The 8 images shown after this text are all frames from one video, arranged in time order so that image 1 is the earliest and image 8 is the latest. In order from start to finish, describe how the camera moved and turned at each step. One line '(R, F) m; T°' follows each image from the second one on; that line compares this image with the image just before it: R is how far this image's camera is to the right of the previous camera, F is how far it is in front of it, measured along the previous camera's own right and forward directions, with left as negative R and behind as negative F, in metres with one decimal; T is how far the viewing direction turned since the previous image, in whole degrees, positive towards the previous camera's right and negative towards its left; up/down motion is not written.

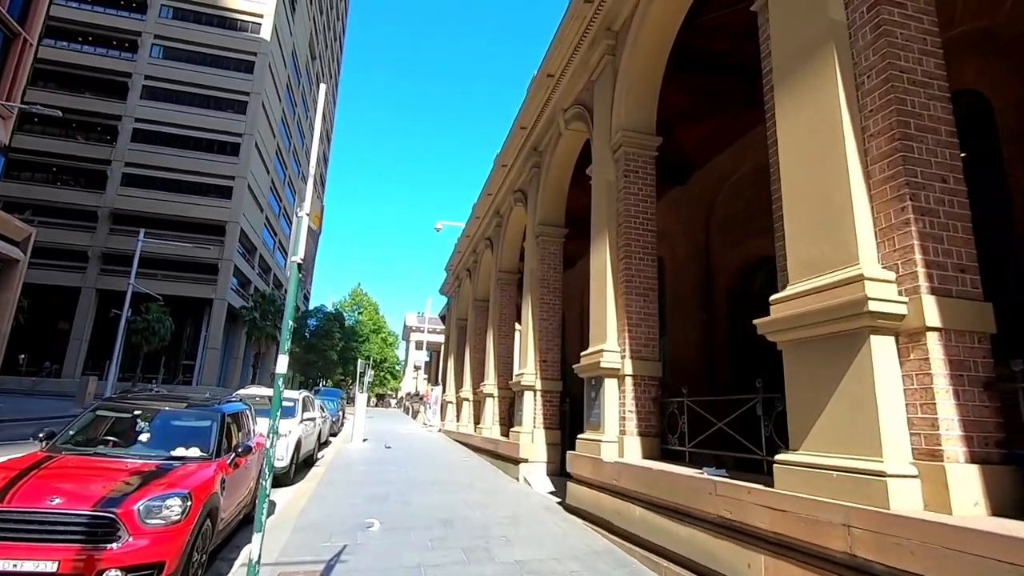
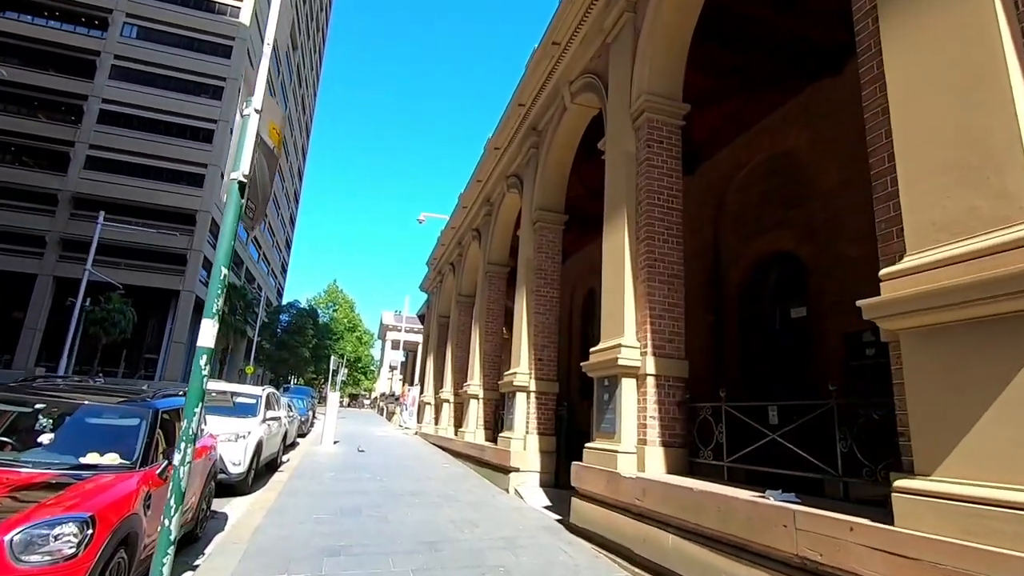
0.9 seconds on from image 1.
(-0.3, +1.1) m; +2°
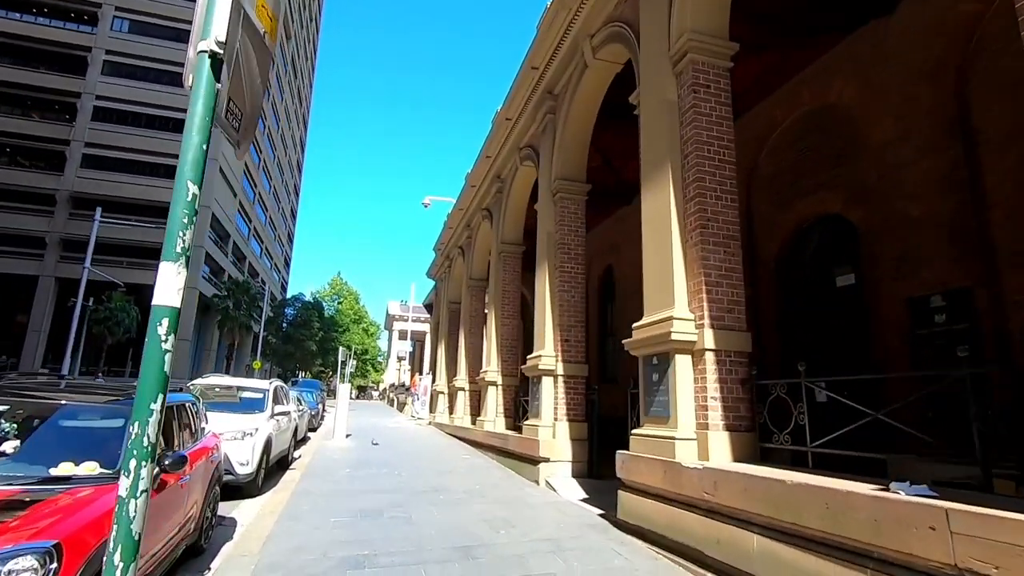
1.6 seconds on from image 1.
(-0.3, +0.8) m; 0°
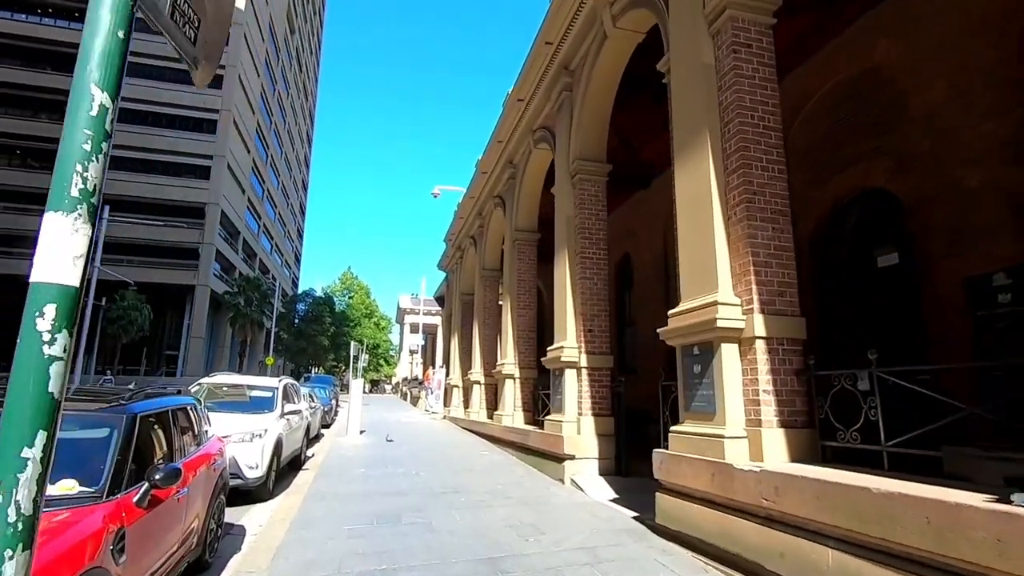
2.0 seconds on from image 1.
(-0.1, +0.5) m; -1°
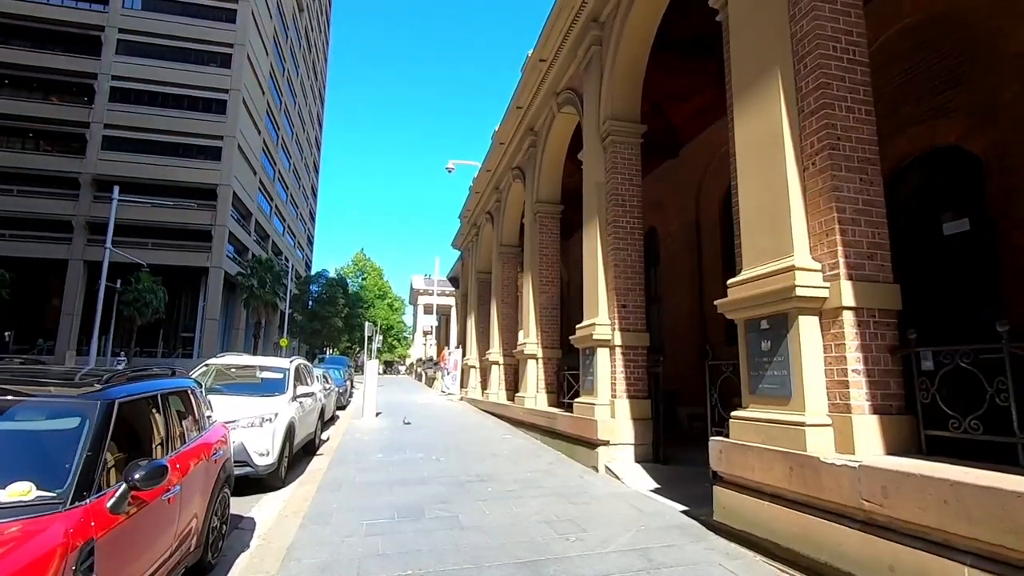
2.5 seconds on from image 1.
(-0.2, +0.7) m; -1°
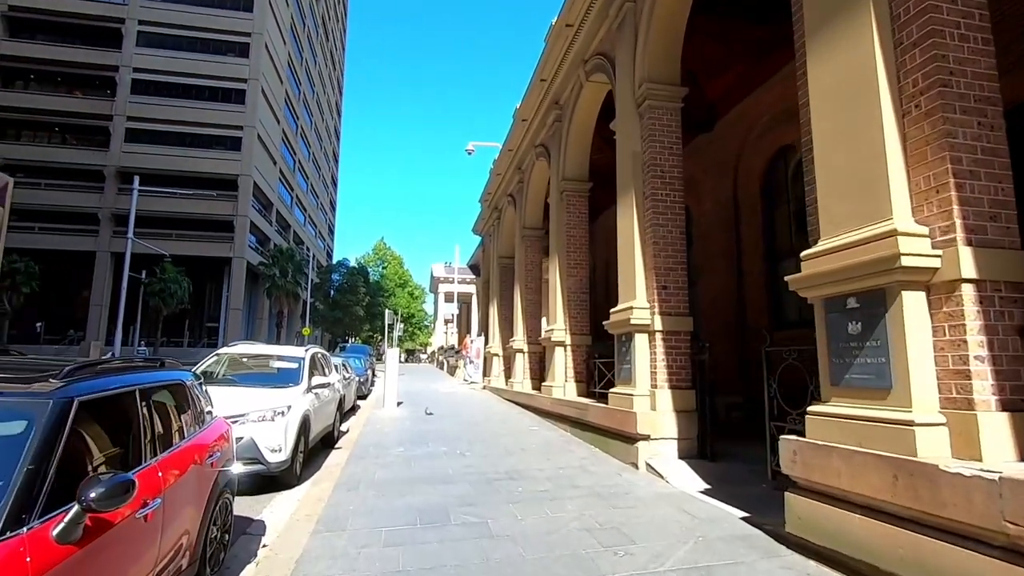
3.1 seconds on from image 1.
(-0.1, +0.6) m; -2°
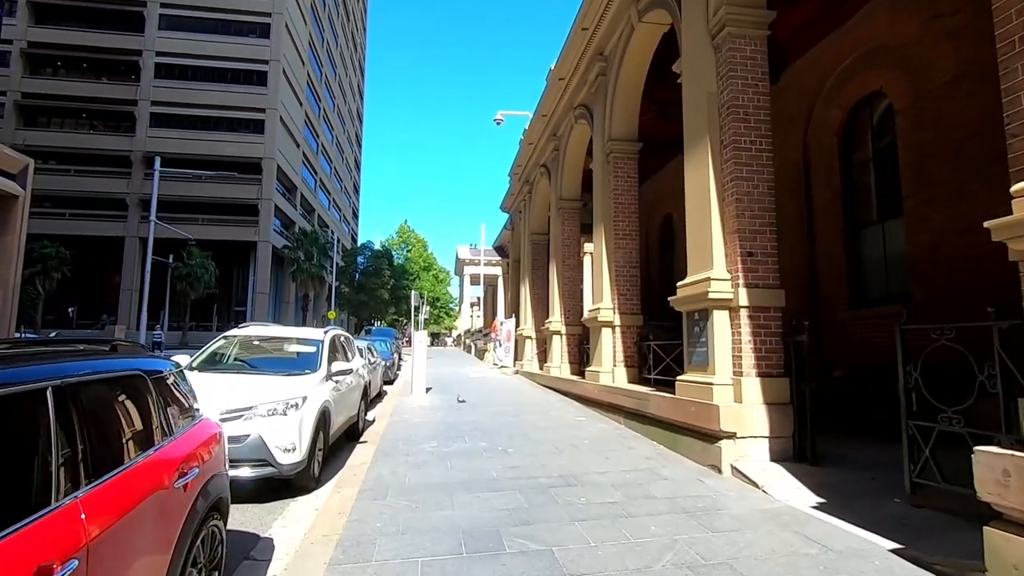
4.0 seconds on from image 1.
(-0.3, +1.1) m; -2°
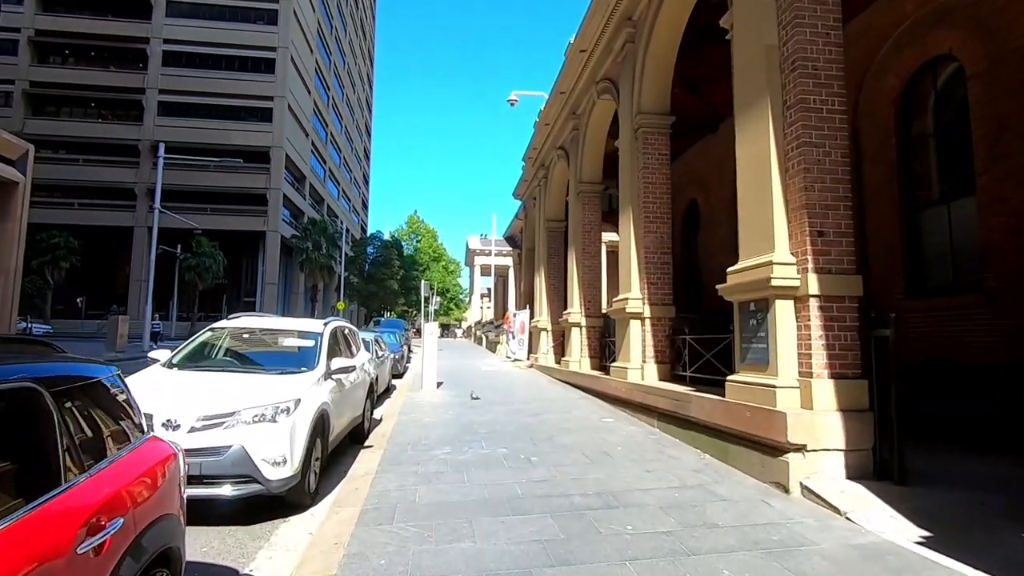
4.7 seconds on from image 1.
(-0.2, +0.9) m; -1°
